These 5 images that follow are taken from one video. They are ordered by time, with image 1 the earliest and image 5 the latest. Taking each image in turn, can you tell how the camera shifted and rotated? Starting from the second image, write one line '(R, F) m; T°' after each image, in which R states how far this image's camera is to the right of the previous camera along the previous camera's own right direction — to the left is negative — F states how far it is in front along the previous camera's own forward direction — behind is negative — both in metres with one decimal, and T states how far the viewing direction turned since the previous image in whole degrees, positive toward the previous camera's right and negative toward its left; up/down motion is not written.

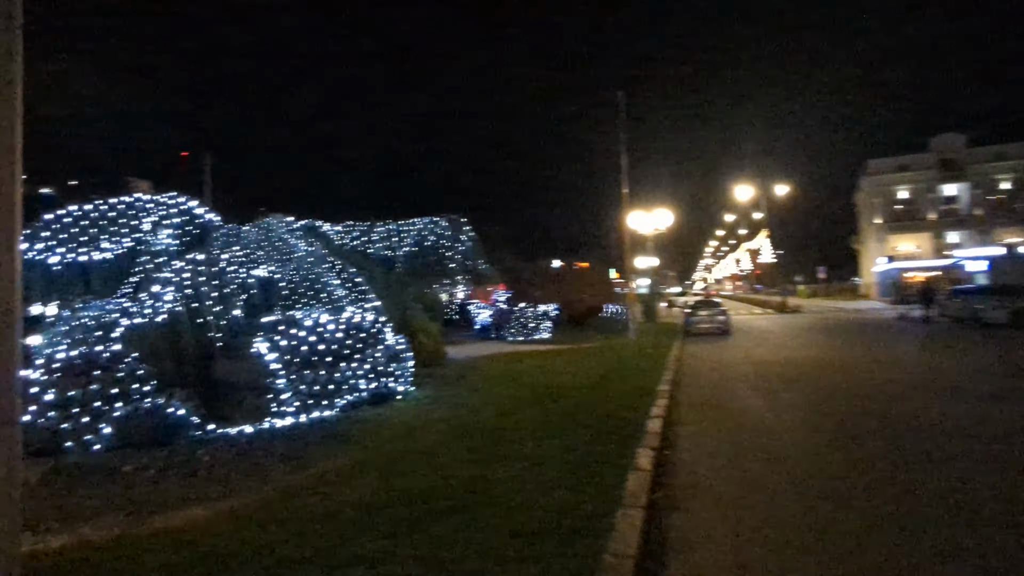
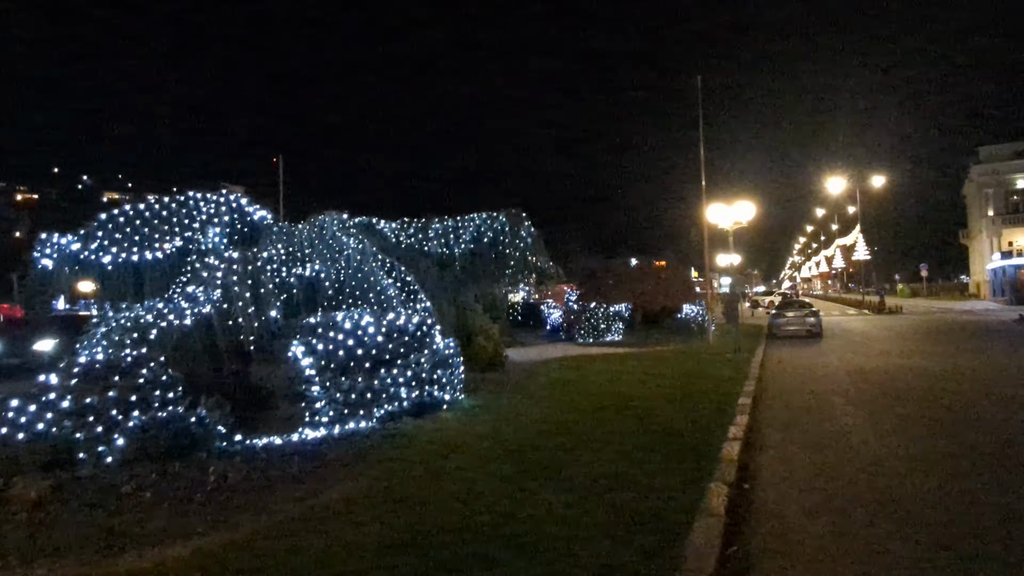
(+0.4, +1.5) m; -7°
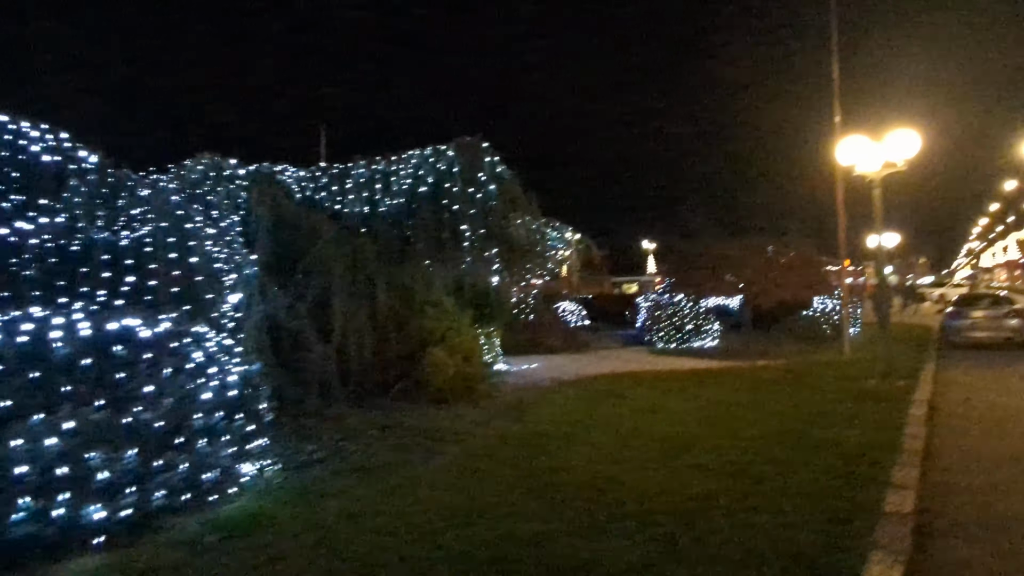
(+3.2, +8.5) m; -12°
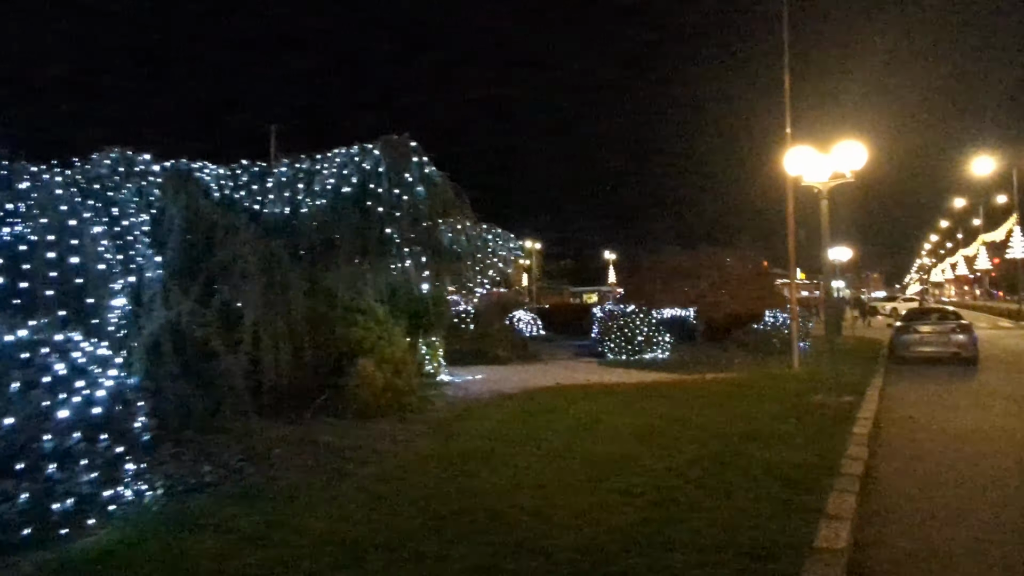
(+0.6, +0.7) m; +3°
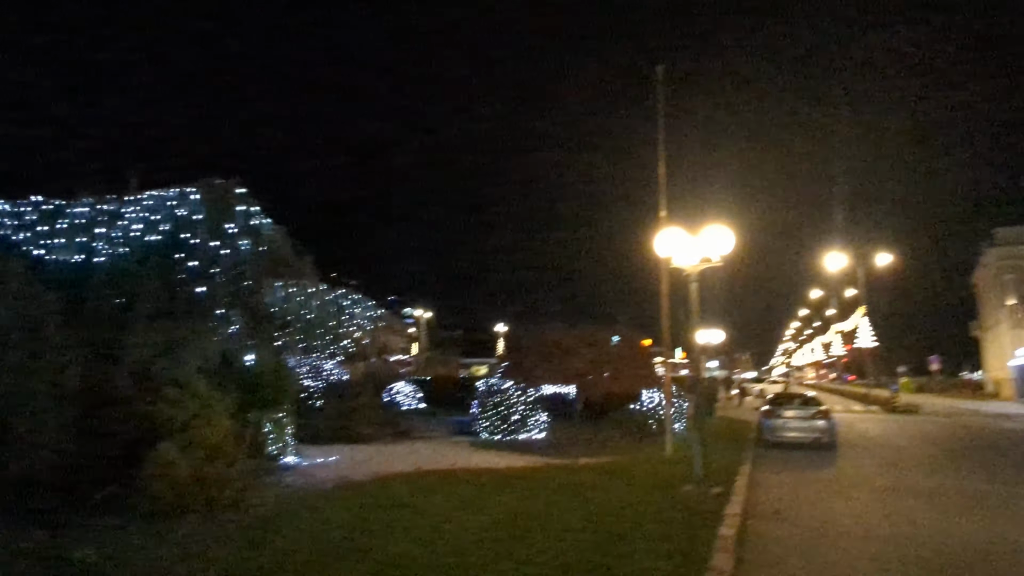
(+0.7, +1.2) m; +9°
